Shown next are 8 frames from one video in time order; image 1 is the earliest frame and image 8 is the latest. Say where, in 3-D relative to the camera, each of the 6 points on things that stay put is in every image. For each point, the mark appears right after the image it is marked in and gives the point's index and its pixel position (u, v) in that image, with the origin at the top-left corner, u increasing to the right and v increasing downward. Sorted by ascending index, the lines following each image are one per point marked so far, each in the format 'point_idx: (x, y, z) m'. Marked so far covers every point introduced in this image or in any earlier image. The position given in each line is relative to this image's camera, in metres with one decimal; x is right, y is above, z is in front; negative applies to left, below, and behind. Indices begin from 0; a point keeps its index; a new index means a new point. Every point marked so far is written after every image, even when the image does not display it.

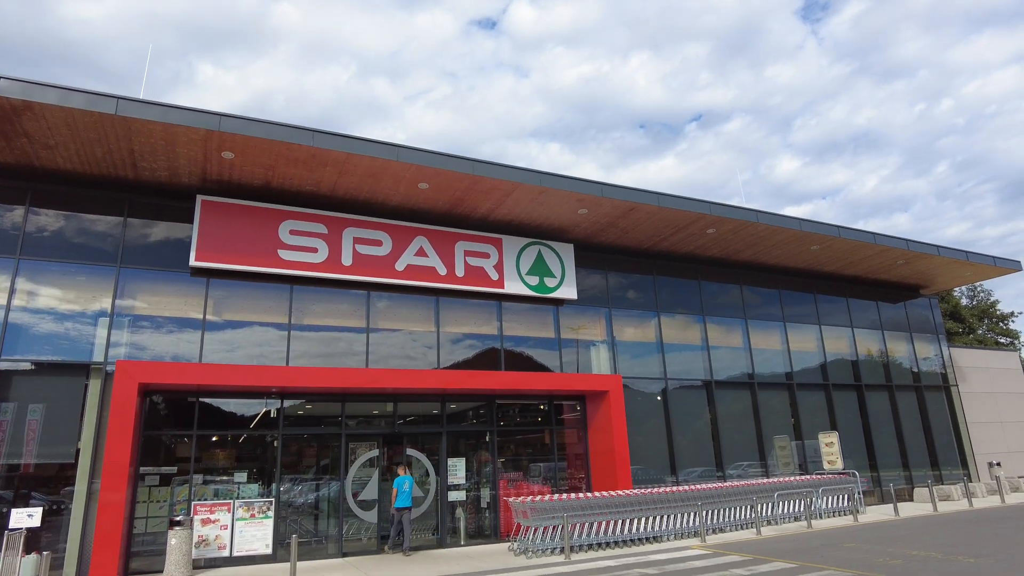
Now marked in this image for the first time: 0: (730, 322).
0: (+5.9, -0.9, +17.1) m
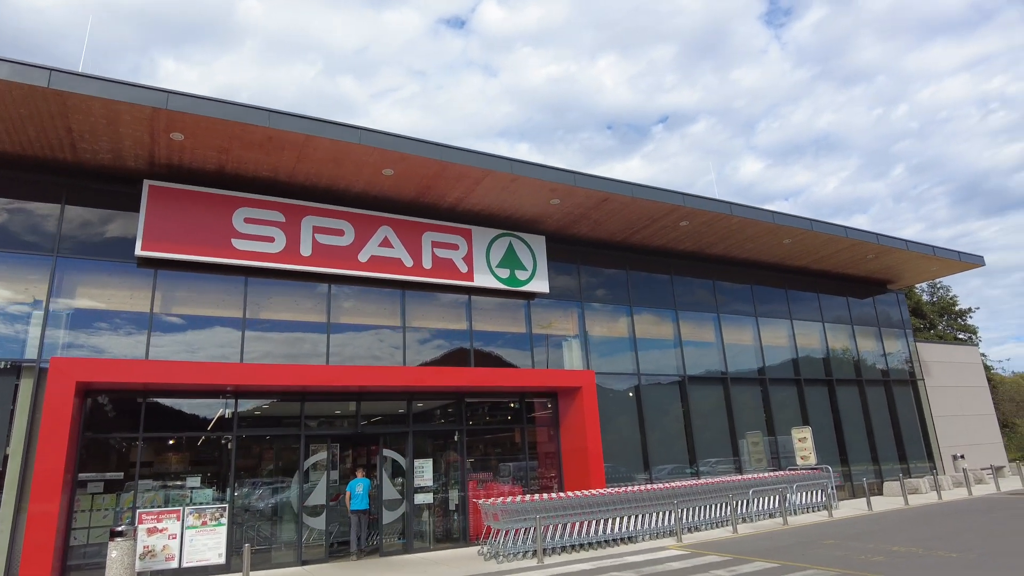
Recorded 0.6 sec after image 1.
0: (+5.1, -0.8, +16.9) m
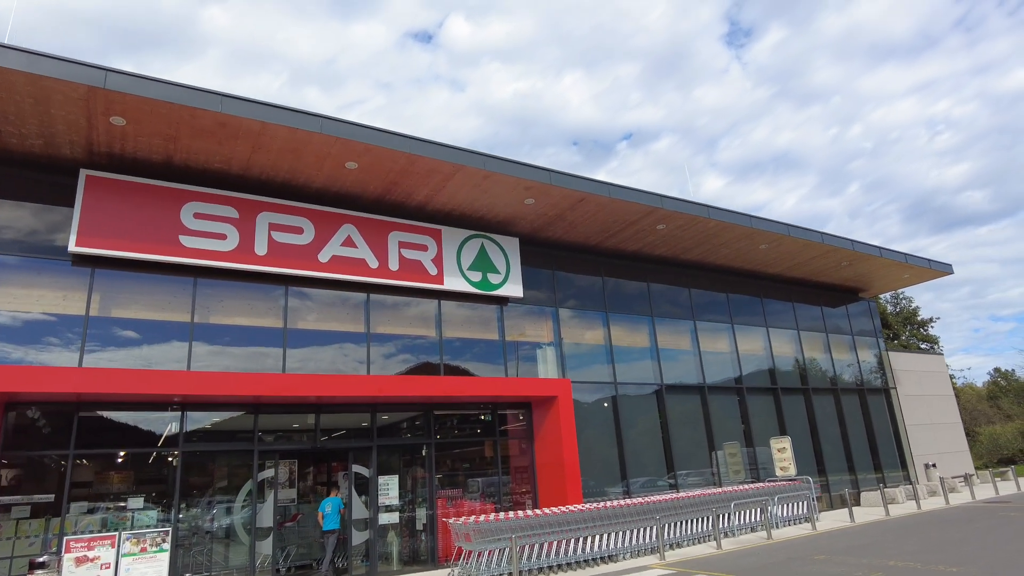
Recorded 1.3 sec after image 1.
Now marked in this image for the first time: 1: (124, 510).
0: (+4.4, -0.9, +16.4) m
1: (-6.0, -3.5, +9.8) m
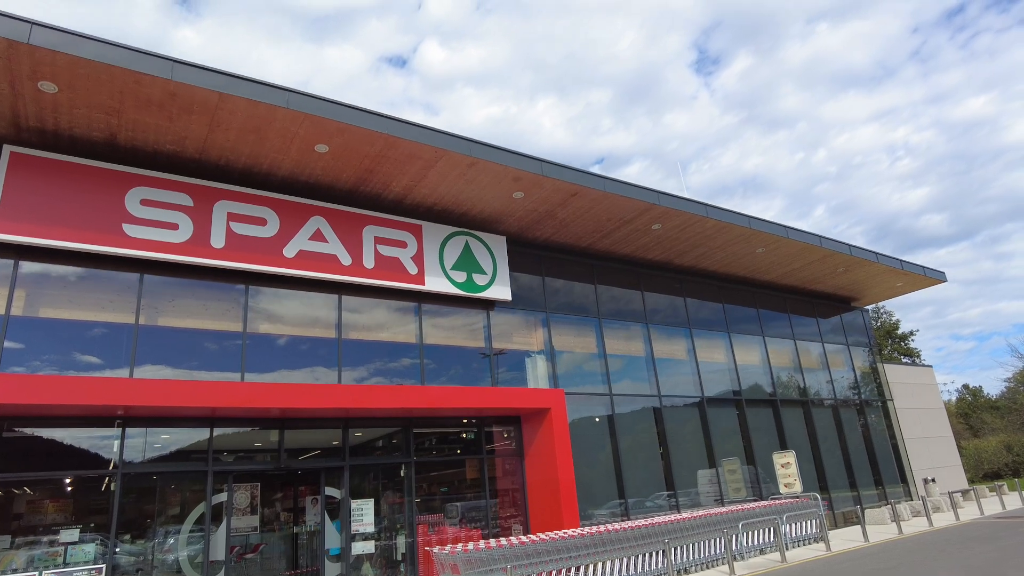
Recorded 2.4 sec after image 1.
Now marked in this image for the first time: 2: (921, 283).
0: (+4.0, -1.1, +15.5) m
1: (-6.1, -3.4, +8.4) m
2: (+12.7, +0.2, +19.6) m
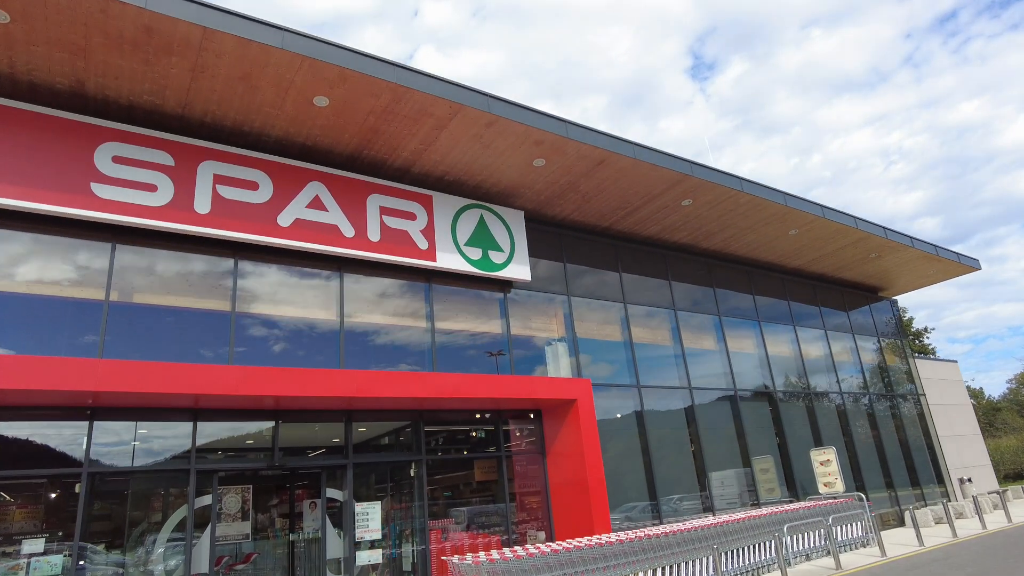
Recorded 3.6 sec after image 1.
0: (+4.3, -0.7, +14.3) m
1: (-5.8, -3.1, +7.2) m
2: (+13.0, +0.5, +18.6) m
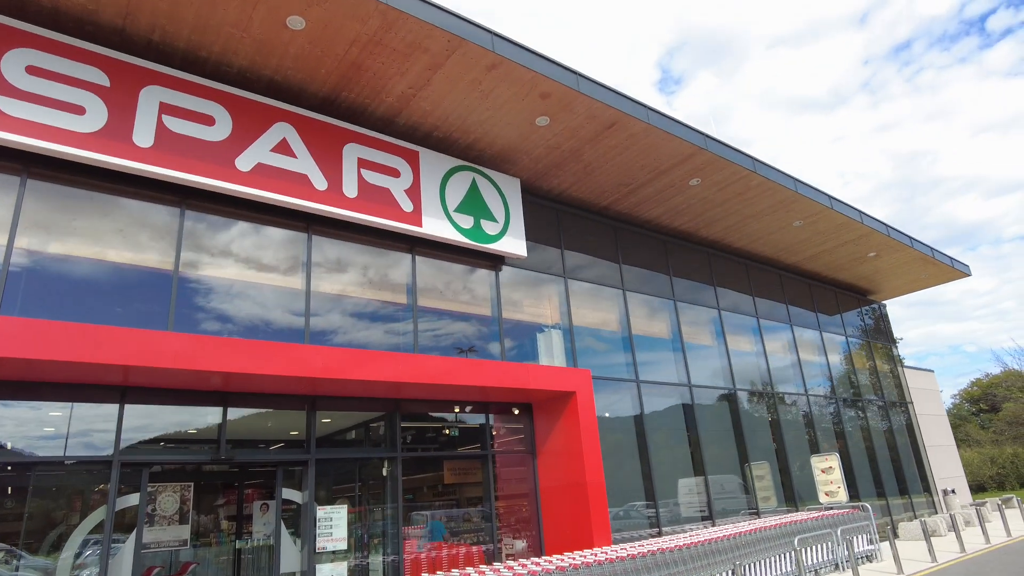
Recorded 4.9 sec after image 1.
0: (+4.0, -0.6, +13.3) m
1: (-5.8, -2.5, +5.6) m
2: (+12.4, +0.3, +18.0) m
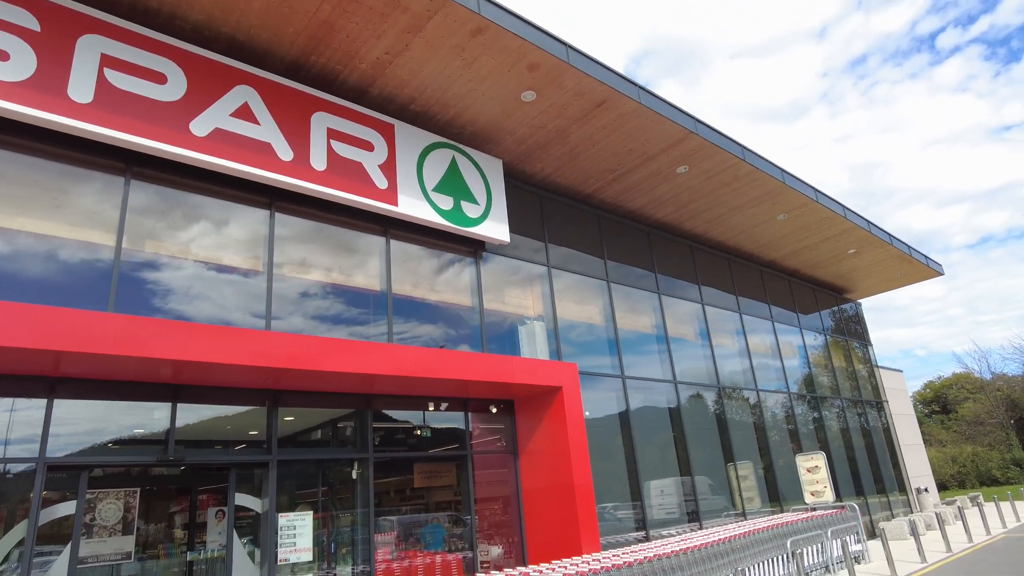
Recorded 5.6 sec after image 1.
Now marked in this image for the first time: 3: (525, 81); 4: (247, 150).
0: (+3.5, -0.4, +12.9) m
1: (-5.8, -2.2, +4.7) m
2: (+11.7, +0.4, +18.1) m
3: (+0.2, +2.6, +8.0) m
4: (-2.8, +1.4, +6.6) m
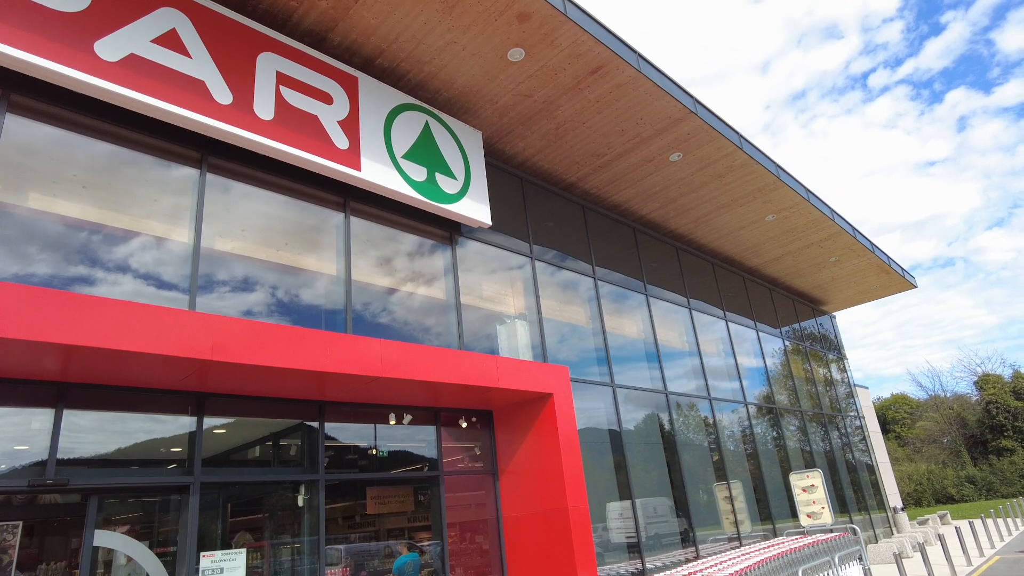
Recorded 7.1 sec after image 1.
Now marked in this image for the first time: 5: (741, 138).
0: (+2.9, -0.5, +11.9) m
1: (-5.8, -1.9, +2.9) m
2: (+10.7, 0.0, +17.7) m
3: (0.0, +2.8, +6.9) m
4: (-2.8, +1.6, +5.2) m
5: (+3.6, +2.4, +9.9) m
